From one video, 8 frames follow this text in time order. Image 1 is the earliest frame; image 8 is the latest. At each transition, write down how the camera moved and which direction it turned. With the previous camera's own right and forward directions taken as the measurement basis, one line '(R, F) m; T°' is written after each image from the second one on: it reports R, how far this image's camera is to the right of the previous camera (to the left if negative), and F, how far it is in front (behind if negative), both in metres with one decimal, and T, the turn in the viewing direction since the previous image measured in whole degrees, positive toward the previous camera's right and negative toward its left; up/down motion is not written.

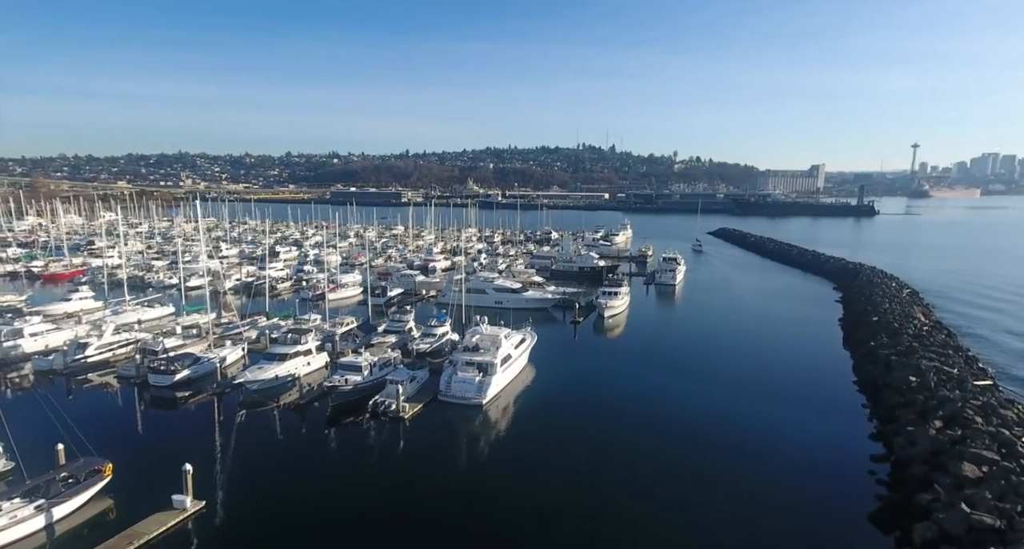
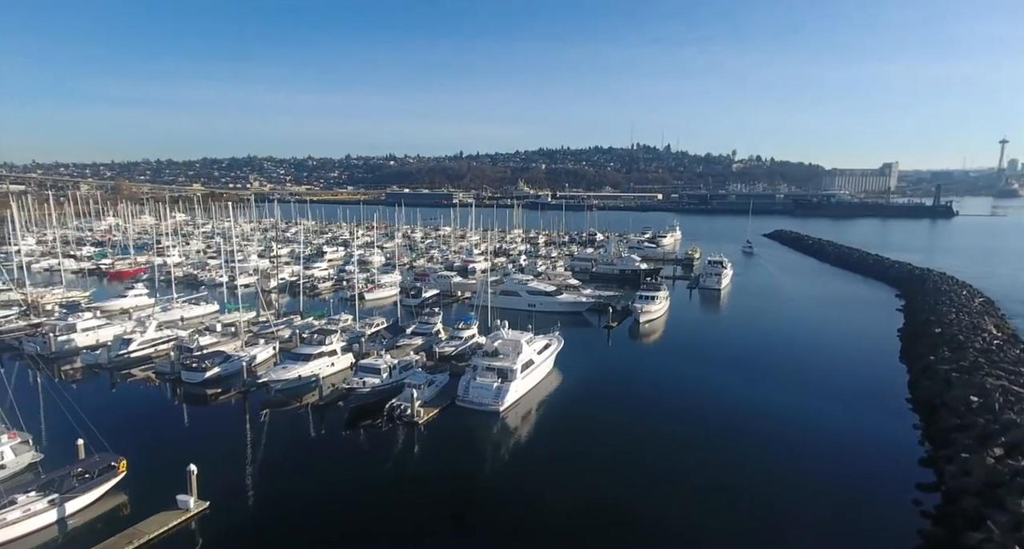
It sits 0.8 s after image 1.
(+1.4, +0.6) m; -6°
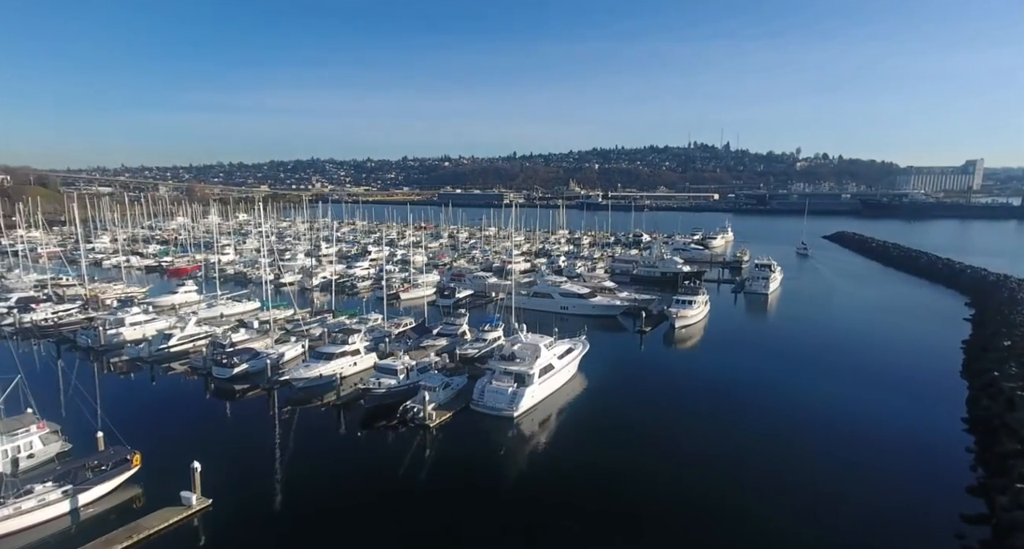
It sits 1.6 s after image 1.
(+1.6, +0.6) m; -6°
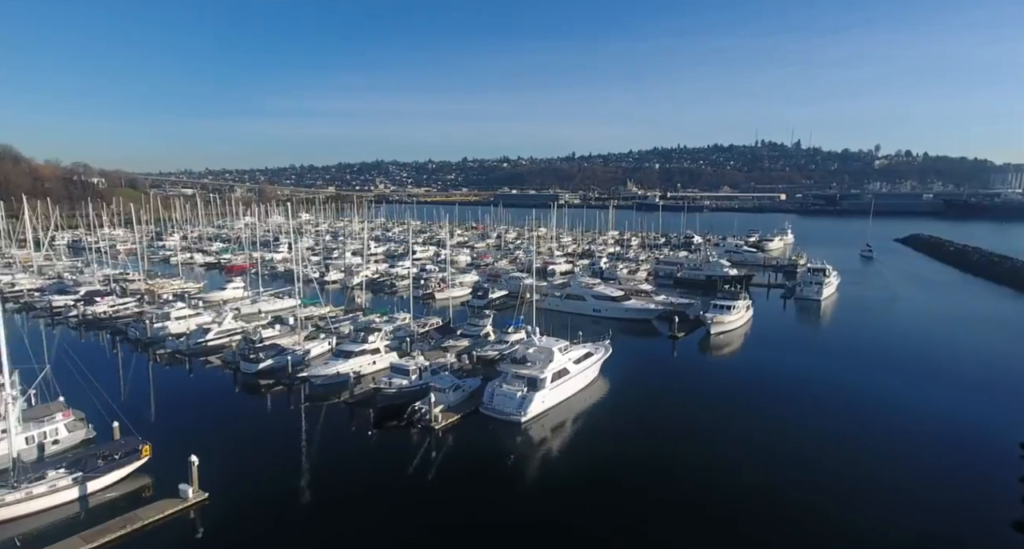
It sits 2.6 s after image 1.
(+2.0, +0.7) m; -7°
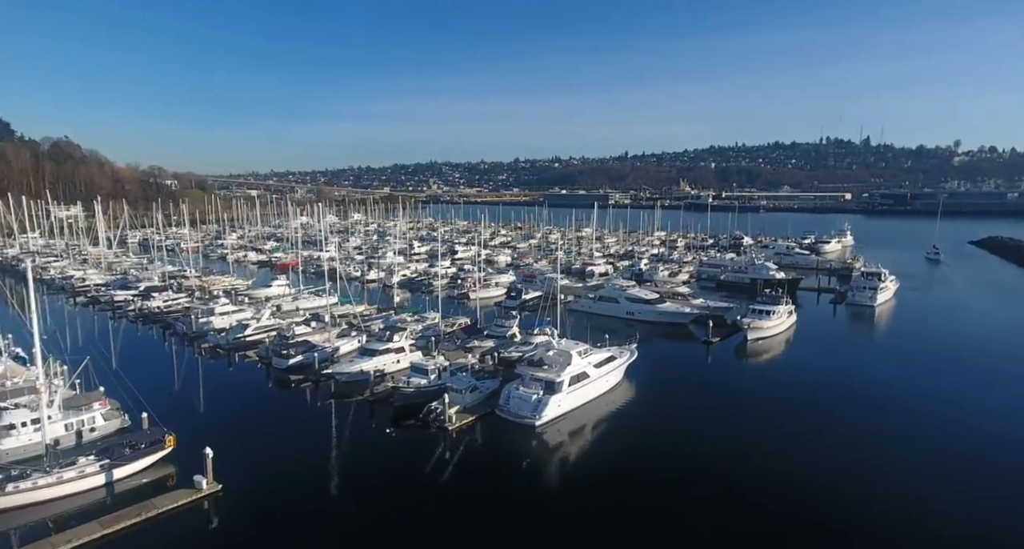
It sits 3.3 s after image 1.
(+1.4, +0.4) m; -6°
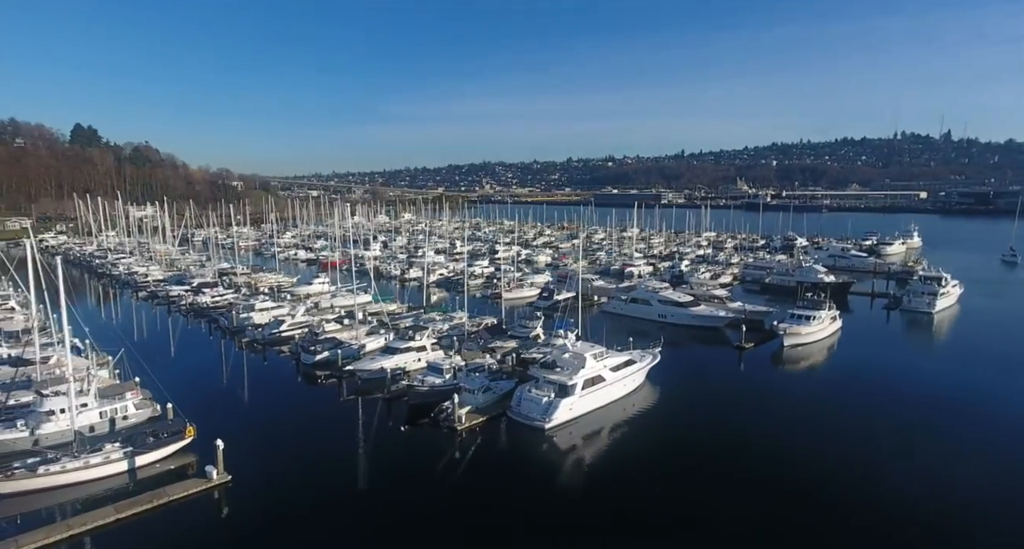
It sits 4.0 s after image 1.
(+1.6, +0.5) m; -6°
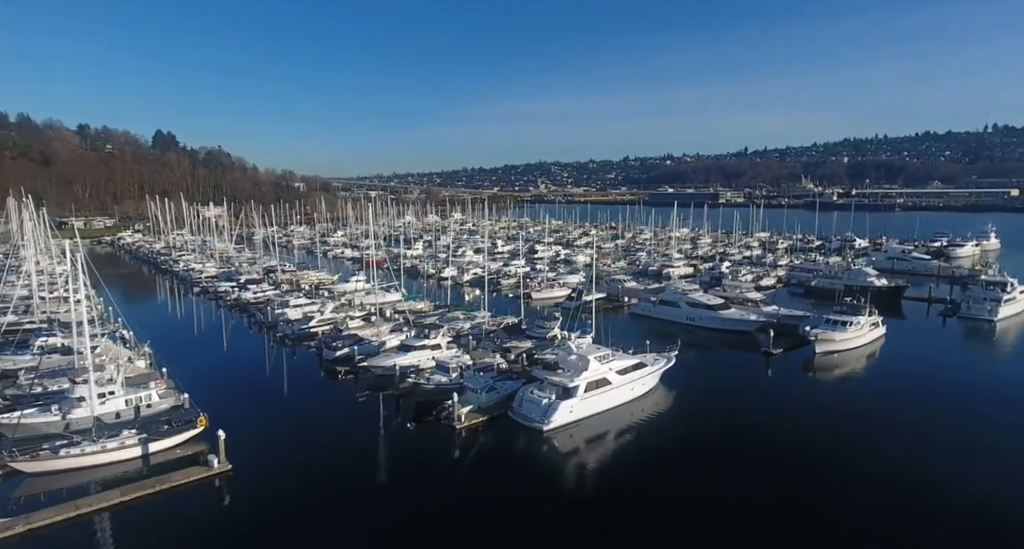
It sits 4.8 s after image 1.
(+2.1, +0.6) m; -7°
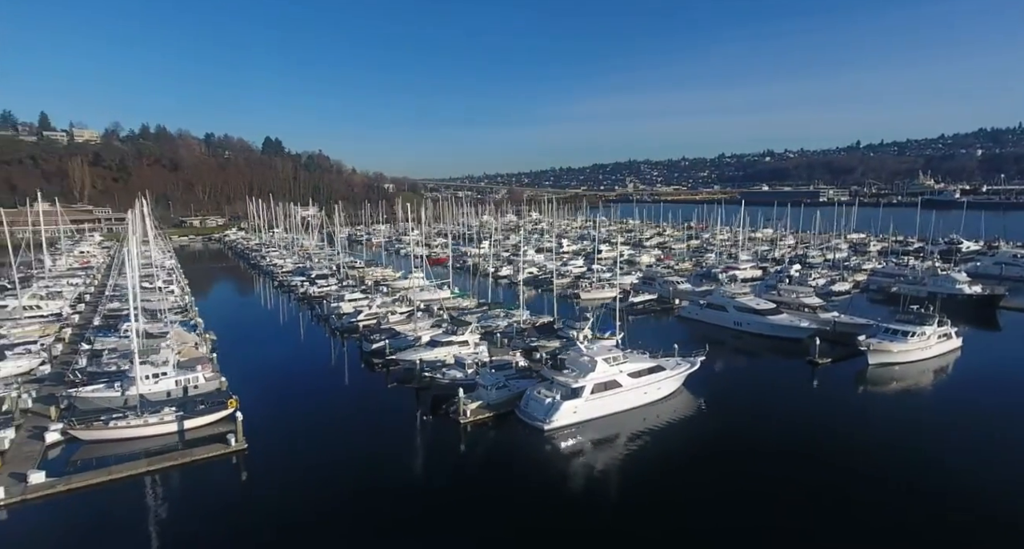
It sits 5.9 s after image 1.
(+3.2, +0.9) m; -10°
